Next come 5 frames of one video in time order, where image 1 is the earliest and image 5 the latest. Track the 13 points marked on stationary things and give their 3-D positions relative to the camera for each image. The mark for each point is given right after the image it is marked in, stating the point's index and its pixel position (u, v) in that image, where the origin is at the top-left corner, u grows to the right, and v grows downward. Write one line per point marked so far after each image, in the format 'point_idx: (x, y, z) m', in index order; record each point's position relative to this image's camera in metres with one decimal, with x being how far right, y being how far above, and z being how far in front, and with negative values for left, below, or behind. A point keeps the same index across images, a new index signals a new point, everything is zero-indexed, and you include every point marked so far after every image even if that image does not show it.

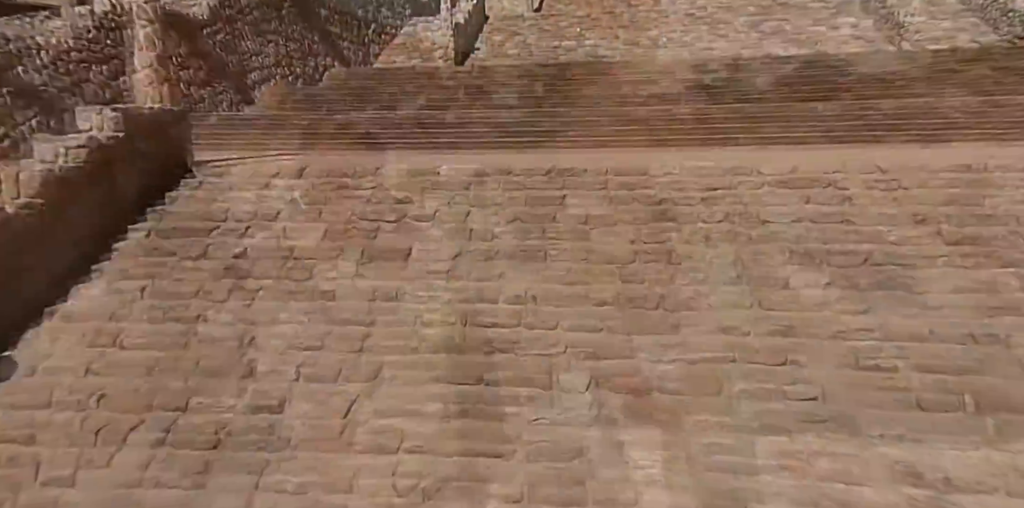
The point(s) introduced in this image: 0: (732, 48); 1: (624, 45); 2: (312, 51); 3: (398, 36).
0: (+3.8, +3.6, +13.1) m
1: (+2.1, +3.9, +14.0) m
2: (-3.0, +3.1, +11.4) m
3: (-2.3, +4.5, +15.3) m
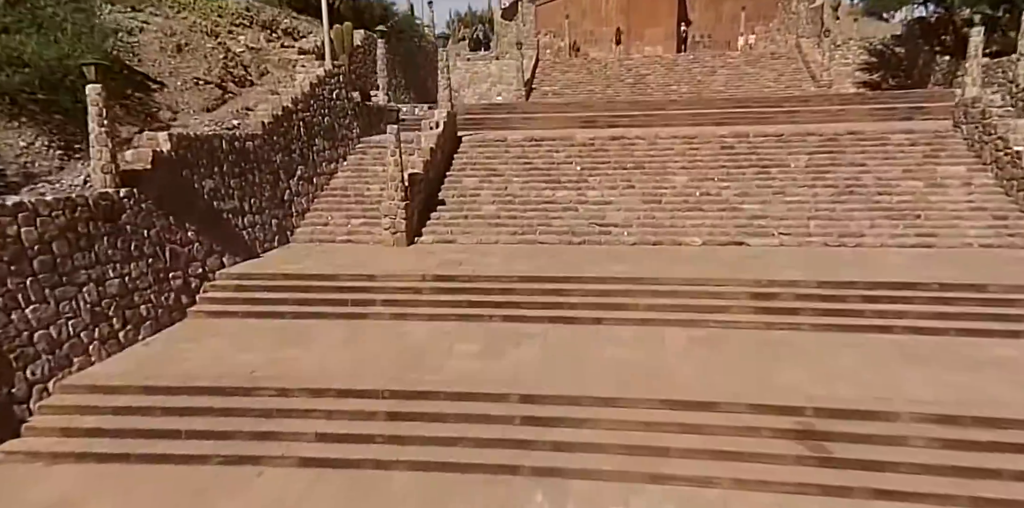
0: (+3.5, +0.4, +9.4) m
1: (+1.8, +0.7, +10.2) m
2: (-3.3, 0.0, +7.6) m
3: (-2.7, +1.3, +11.5) m
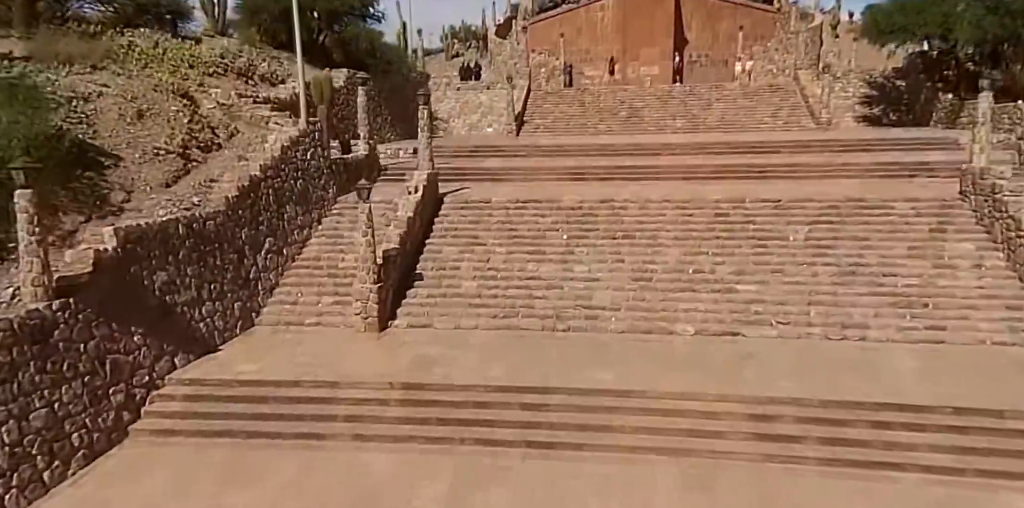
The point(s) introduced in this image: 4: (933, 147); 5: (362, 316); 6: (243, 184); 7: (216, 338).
0: (+3.3, -0.6, +8.7) m
1: (+1.5, -0.4, +9.6) m
2: (-3.6, -1.1, +7.0) m
3: (-2.9, +0.2, +10.9) m
4: (+8.8, +2.2, +15.6) m
5: (-1.8, -0.7, +8.9) m
6: (-3.4, +0.9, +9.5) m
7: (-3.3, -0.9, +8.4) m
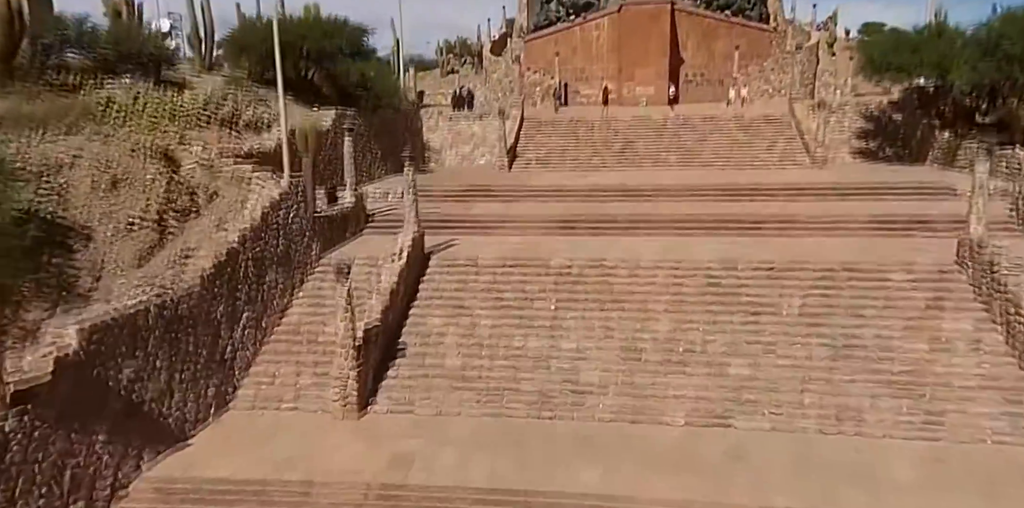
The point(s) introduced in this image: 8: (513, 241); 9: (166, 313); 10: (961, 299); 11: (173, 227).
0: (+3.1, -1.6, +8.5) m
1: (+1.4, -1.3, +9.3) m
2: (-3.8, -2.0, +6.7) m
3: (-3.1, -0.7, +10.6) m
4: (+8.6, +1.2, +15.4) m
5: (-2.0, -1.7, +8.6) m
6: (-3.6, 0.0, +9.2) m
7: (-3.5, -1.9, +8.1) m
8: (0.0, +0.2, +13.2) m
9: (-3.7, -0.6, +8.0) m
10: (+5.8, -0.6, +9.6) m
11: (-4.4, +0.4, +9.7) m
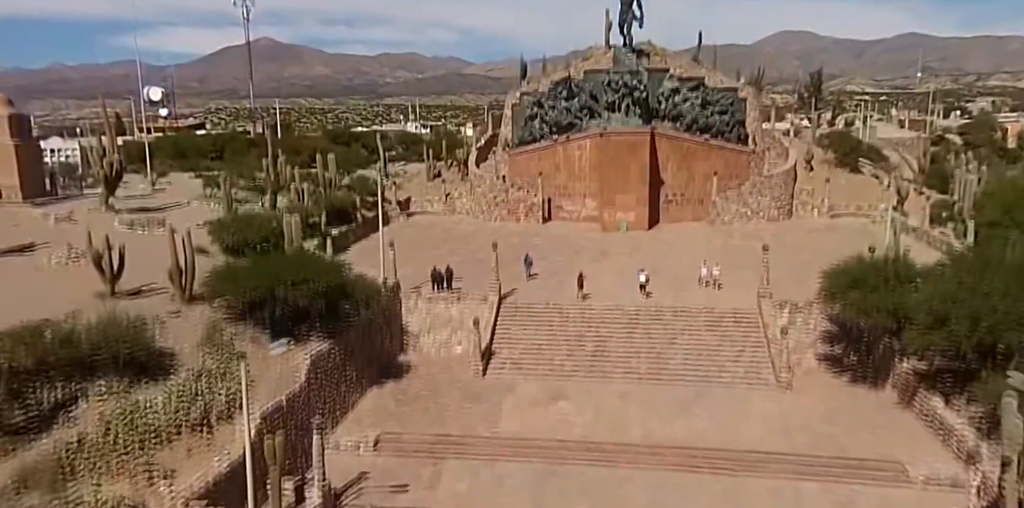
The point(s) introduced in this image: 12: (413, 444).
0: (+2.5, -7.0, +8.7) m
1: (+0.7, -6.7, +9.5) m
2: (-4.4, -7.2, +6.8) m
3: (-3.8, -6.2, +10.8) m
4: (+7.8, -4.7, +15.9) m
5: (-2.6, -7.0, +8.7) m
6: (-4.2, -5.4, +9.4) m
7: (-4.1, -7.2, +8.2) m
8: (-0.7, -5.5, +13.4) m
9: (-4.4, -6.0, +8.2) m
10: (+5.1, -6.1, +9.9) m
11: (-5.1, -5.1, +10.0) m
12: (-2.4, -4.5, +17.7) m
